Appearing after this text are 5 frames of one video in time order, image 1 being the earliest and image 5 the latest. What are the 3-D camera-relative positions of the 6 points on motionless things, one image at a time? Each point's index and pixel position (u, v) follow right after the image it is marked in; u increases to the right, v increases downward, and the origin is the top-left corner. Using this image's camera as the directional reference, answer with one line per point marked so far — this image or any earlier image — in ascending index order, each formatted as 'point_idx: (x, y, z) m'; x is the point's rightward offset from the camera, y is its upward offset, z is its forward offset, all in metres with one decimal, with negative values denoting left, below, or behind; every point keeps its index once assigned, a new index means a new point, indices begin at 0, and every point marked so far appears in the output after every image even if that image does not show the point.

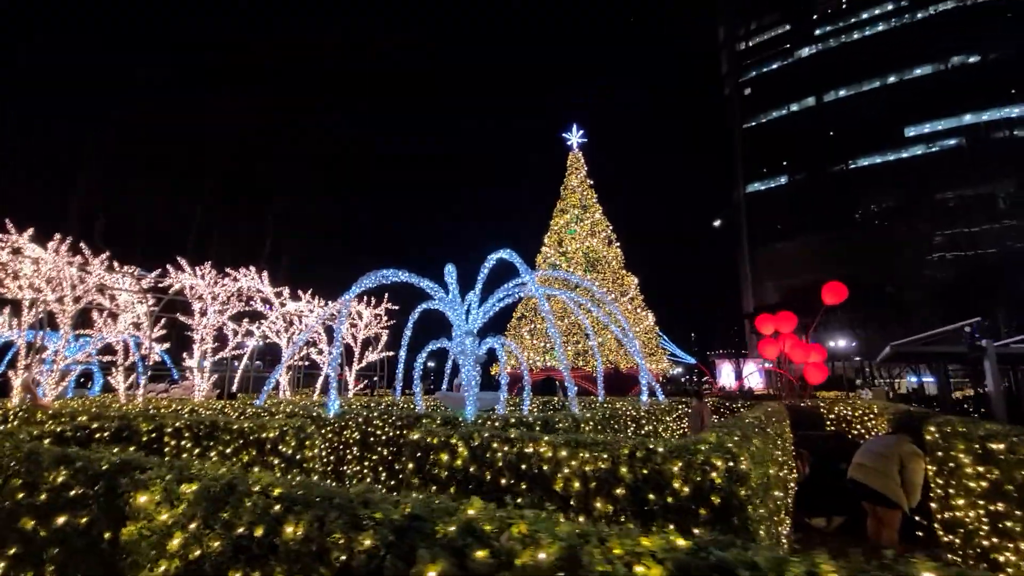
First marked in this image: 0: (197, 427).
0: (-3.5, -1.5, +5.5) m
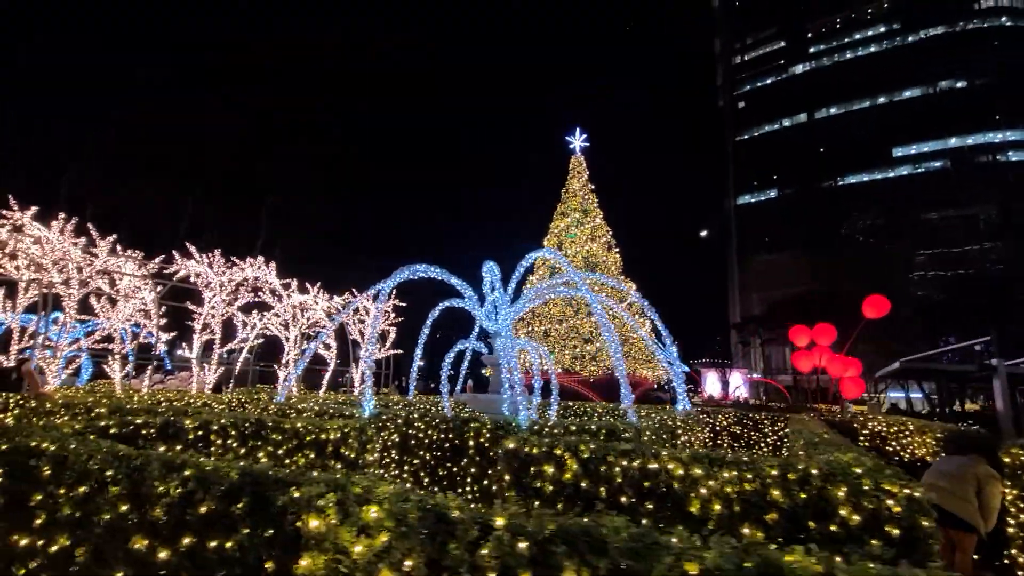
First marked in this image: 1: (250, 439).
0: (-2.8, -1.4, +5.1) m
1: (-2.7, -1.5, +5.0) m
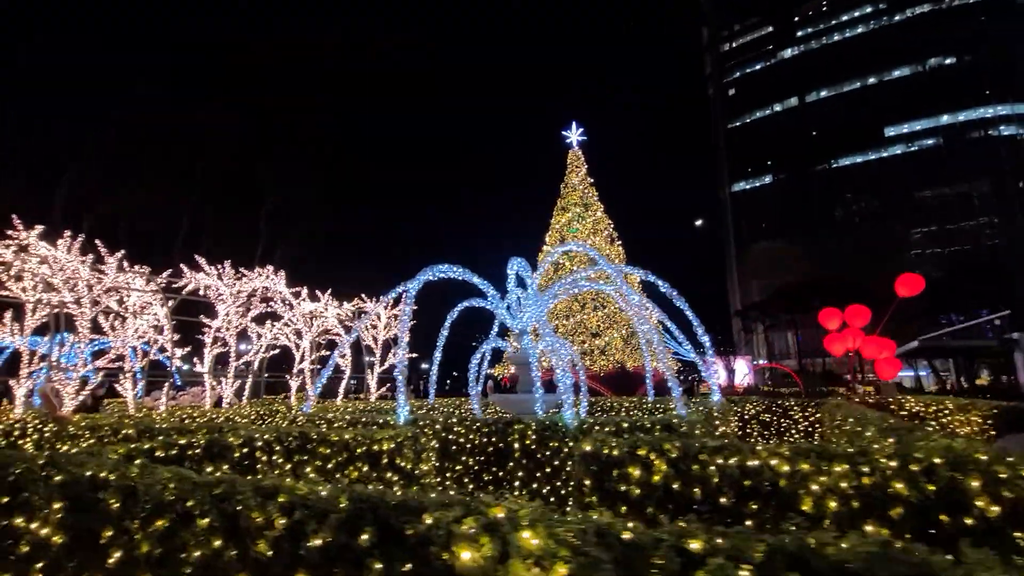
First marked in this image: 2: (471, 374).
0: (-2.2, -1.5, +4.9) m
1: (-2.1, -1.6, +4.8) m
2: (-0.9, -1.9, +11.1) m
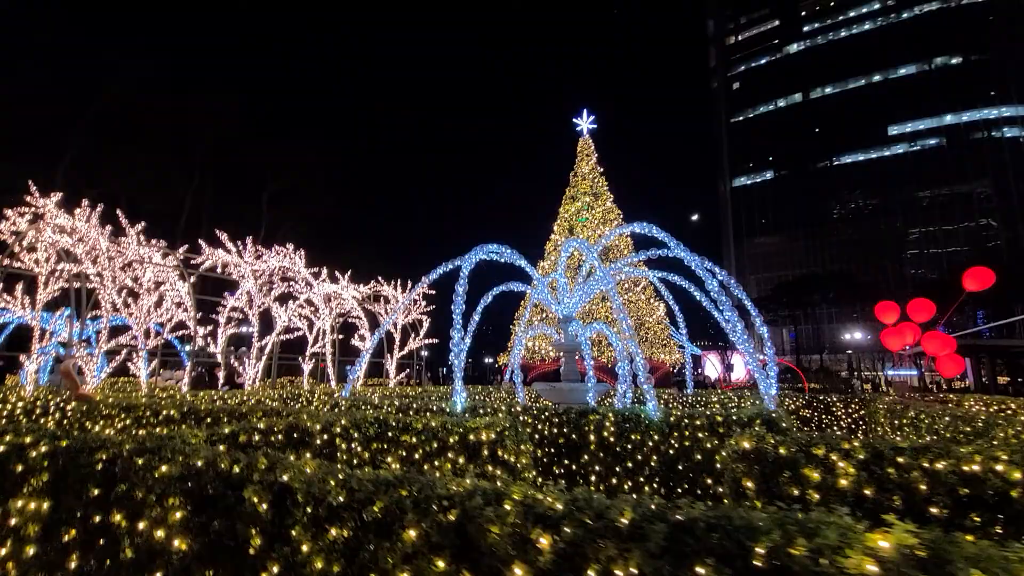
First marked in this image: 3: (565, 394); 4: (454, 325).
0: (-1.3, -1.2, +4.4) m
1: (-1.2, -1.3, +4.3) m
2: (0.0, -1.6, +10.7) m
3: (+0.9, -1.9, +8.8) m
4: (-0.9, -0.6, +7.6) m
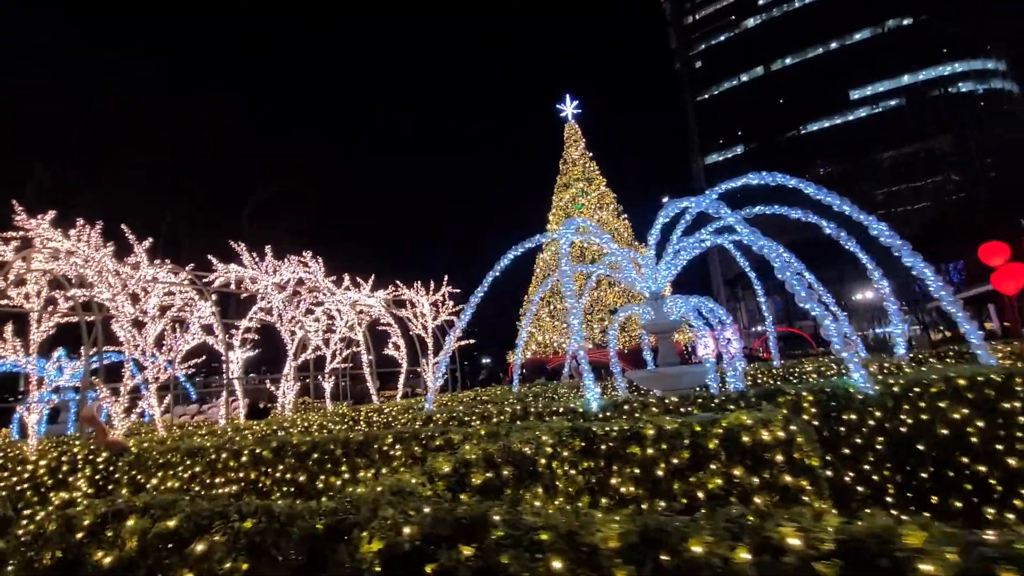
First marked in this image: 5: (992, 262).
0: (+0.4, -1.0, +3.3) m
1: (+0.5, -1.1, +3.2) m
2: (+1.5, -1.2, +9.6) m
3: (+2.5, -1.4, +7.8) m
4: (+0.6, -0.3, +6.4) m
5: (+8.8, +0.5, +9.1) m
